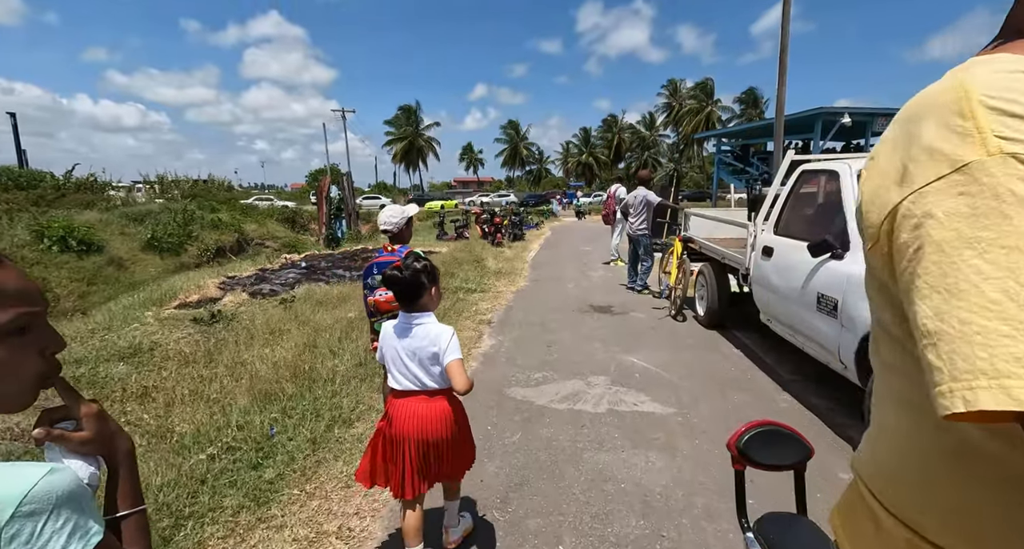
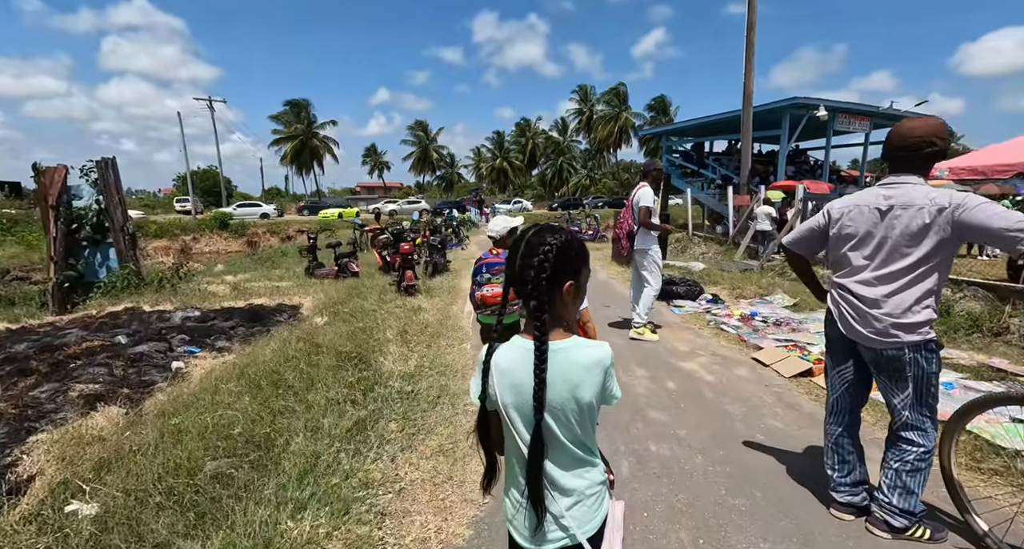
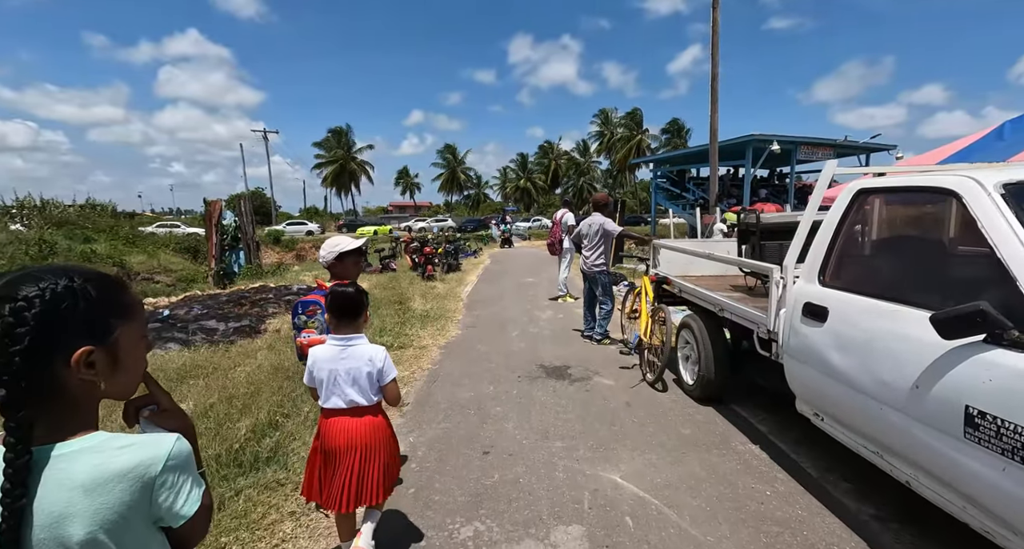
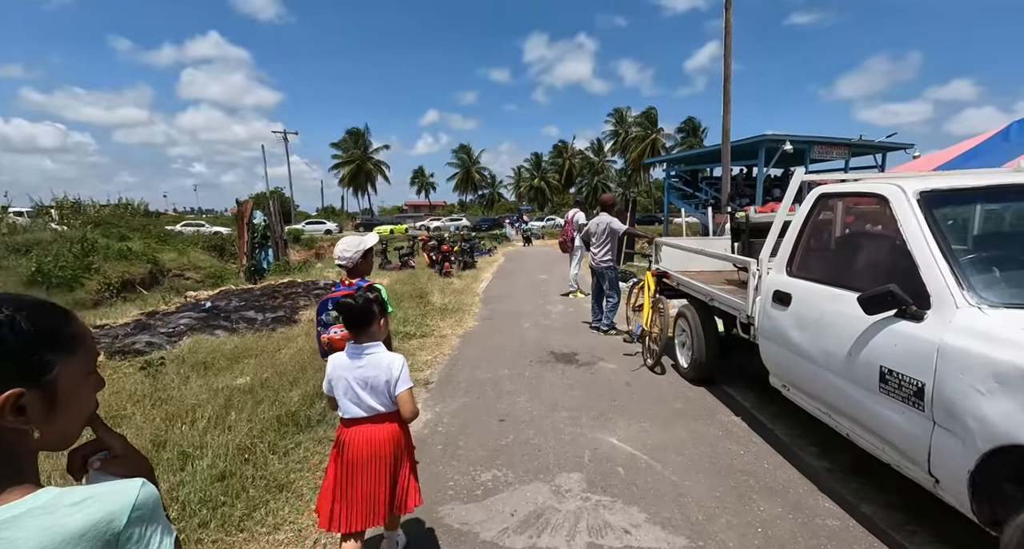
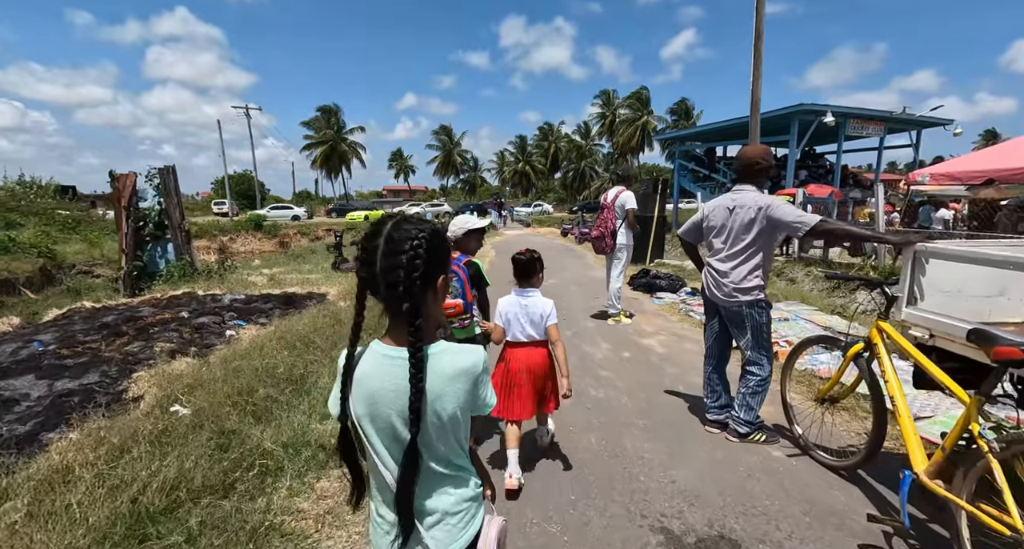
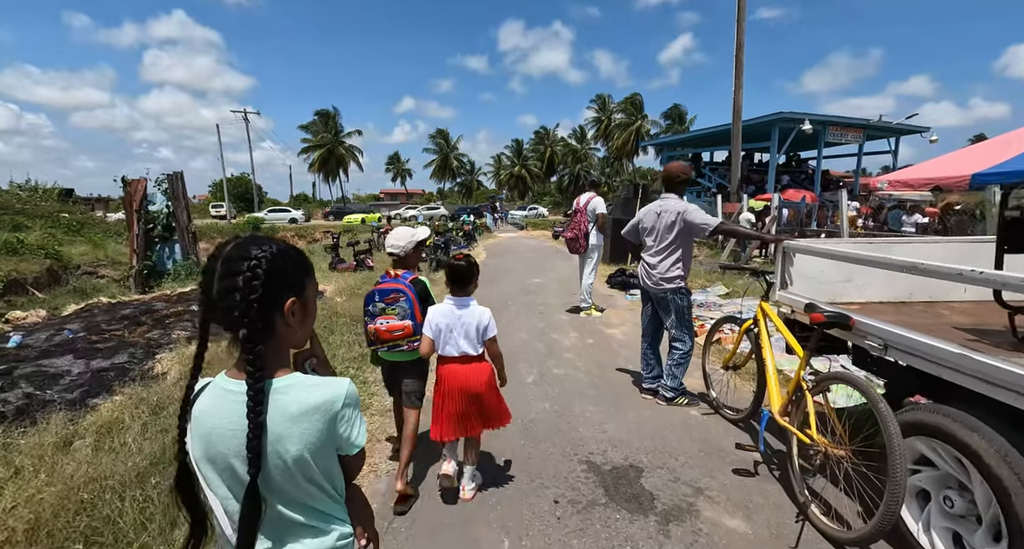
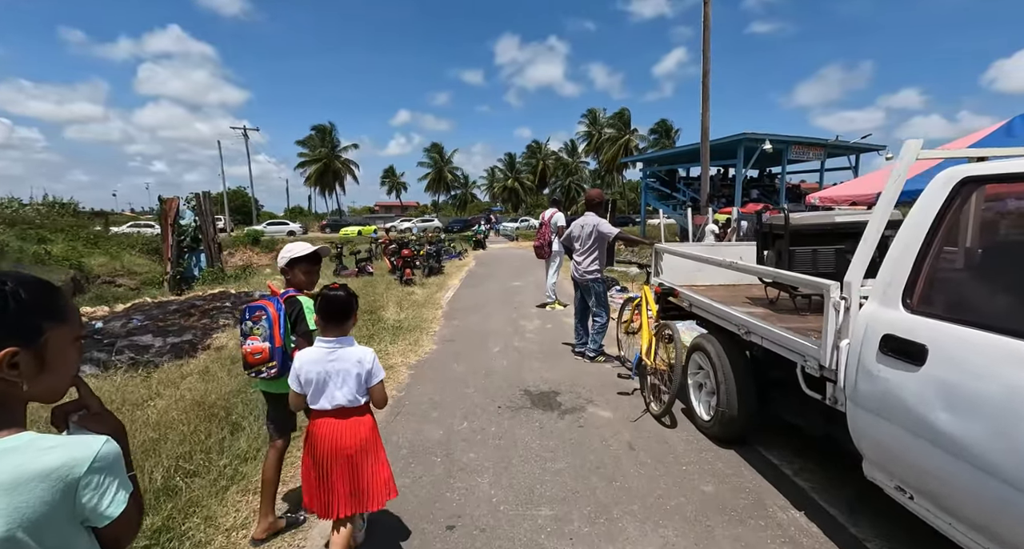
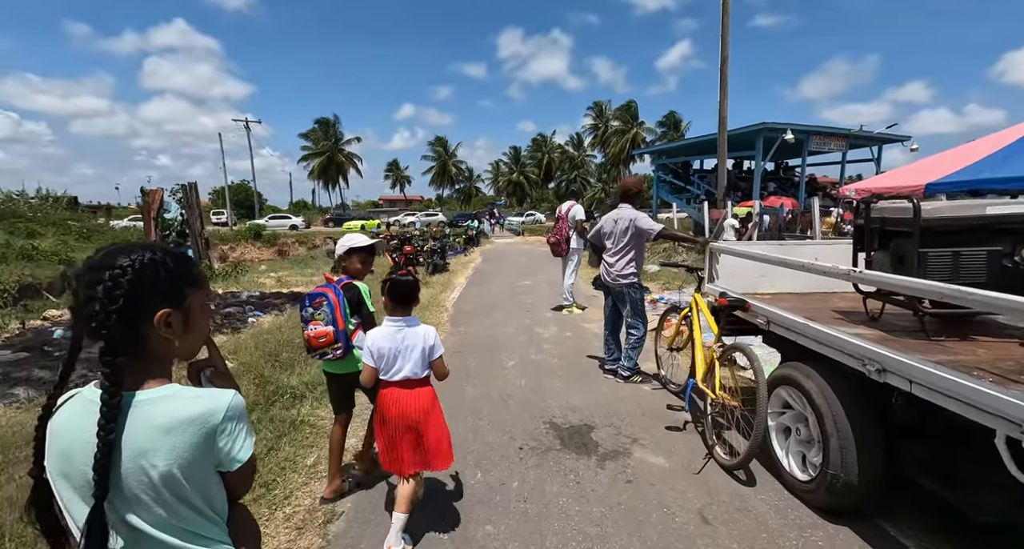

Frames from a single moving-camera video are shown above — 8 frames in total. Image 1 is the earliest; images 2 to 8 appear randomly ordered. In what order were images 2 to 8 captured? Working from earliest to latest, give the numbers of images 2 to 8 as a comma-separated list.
4, 3, 7, 8, 6, 5, 2
